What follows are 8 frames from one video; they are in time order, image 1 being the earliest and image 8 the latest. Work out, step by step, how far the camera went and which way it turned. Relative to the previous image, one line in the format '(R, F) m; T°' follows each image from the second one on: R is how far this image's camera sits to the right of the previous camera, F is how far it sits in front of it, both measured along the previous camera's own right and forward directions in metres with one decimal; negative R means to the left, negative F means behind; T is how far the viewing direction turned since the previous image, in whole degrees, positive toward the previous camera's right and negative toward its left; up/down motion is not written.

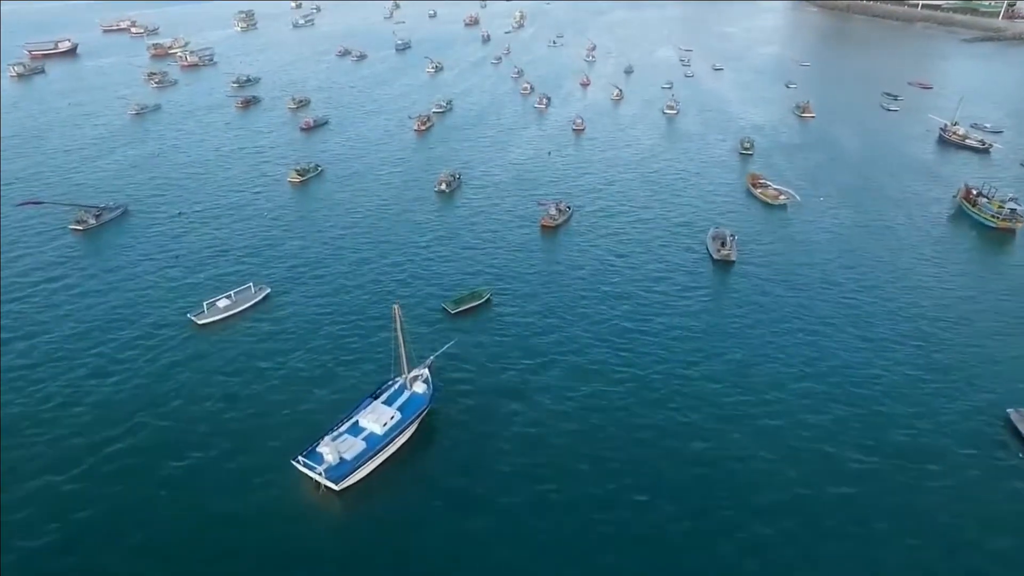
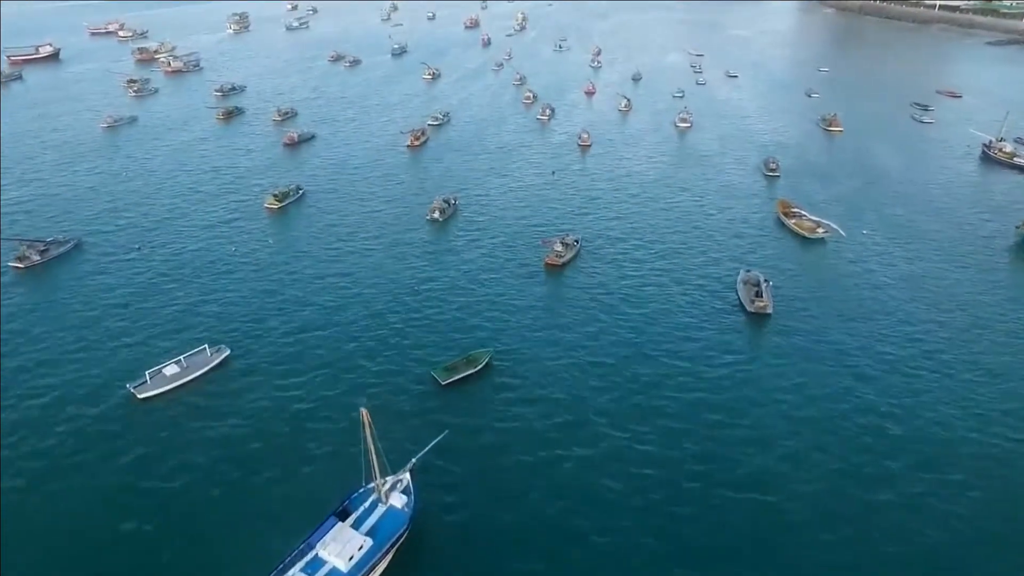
(+0.1, +11.9) m; 0°
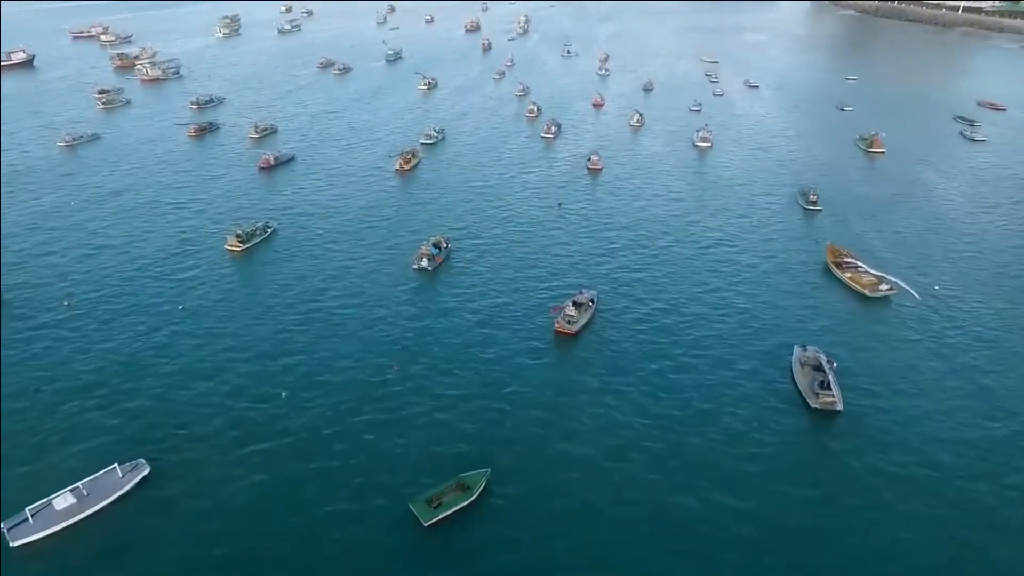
(0.0, +15.4) m; 0°
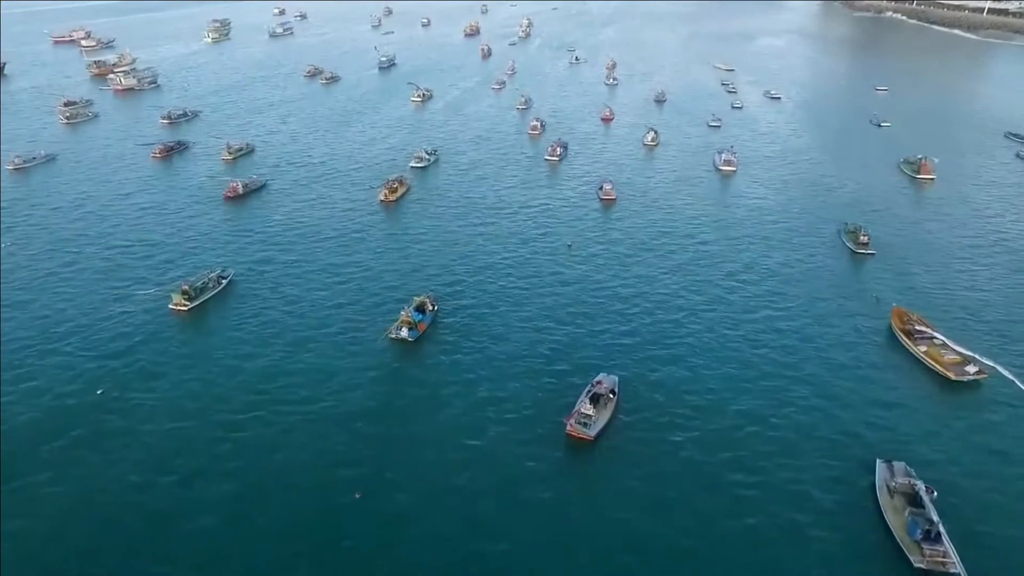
(+0.2, +15.0) m; 0°
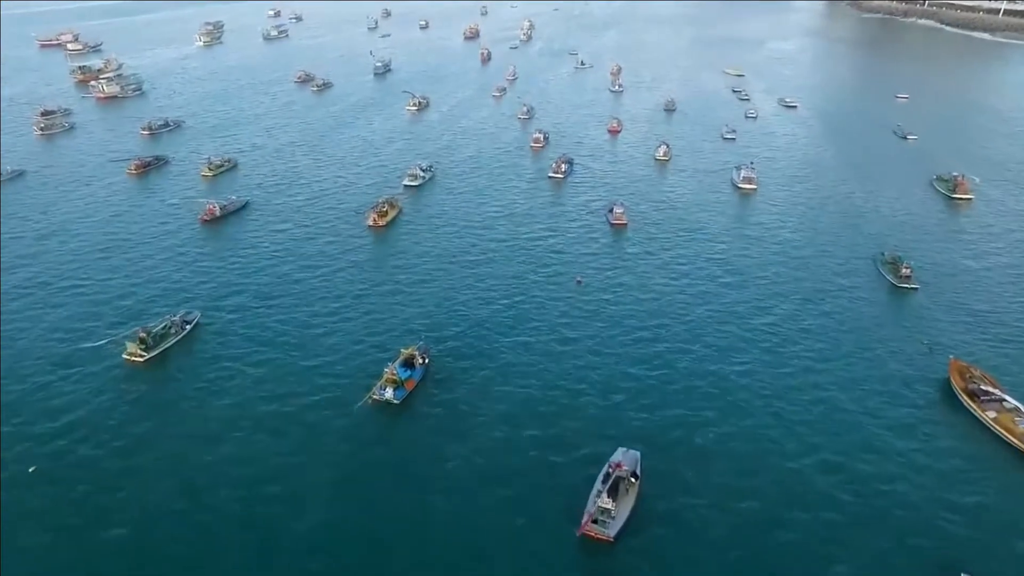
(-0.1, +9.4) m; 0°
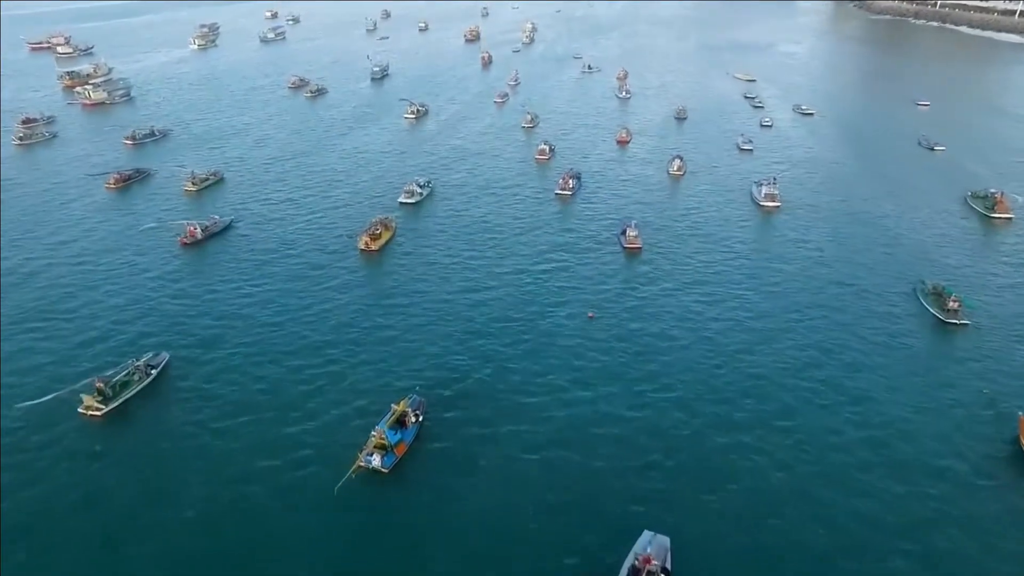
(-0.3, +7.8) m; 0°
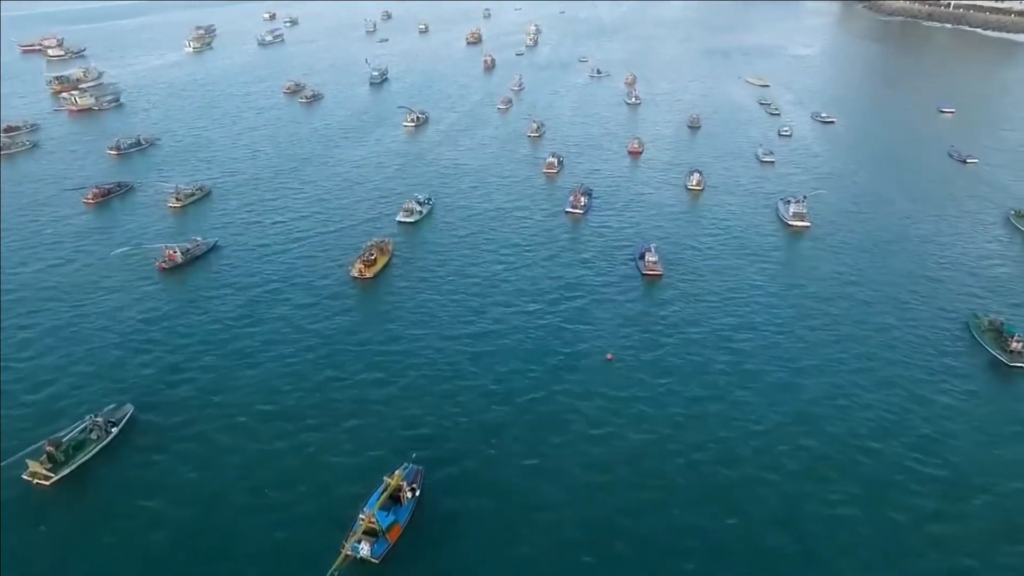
(-0.6, +7.9) m; 0°
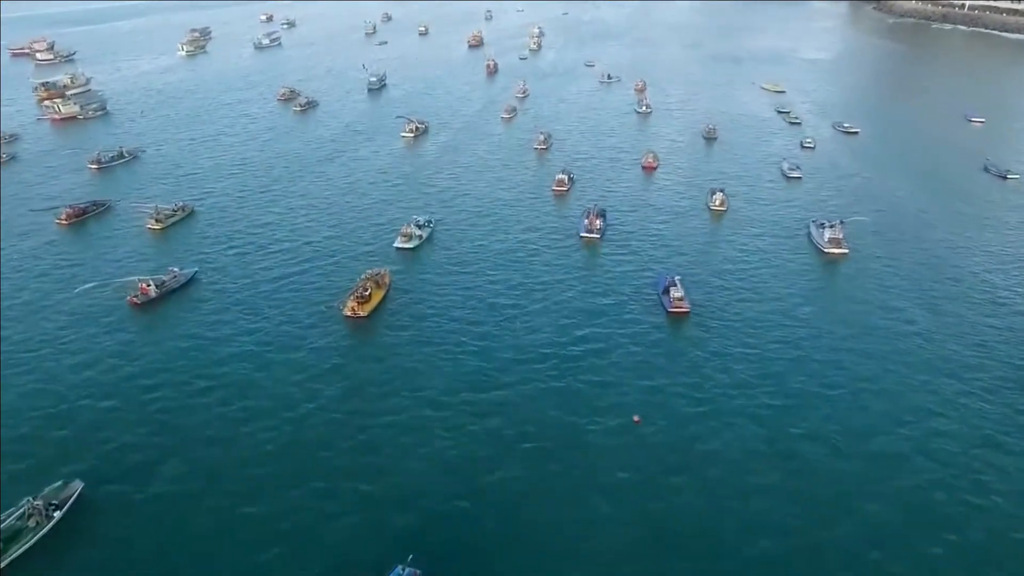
(-0.7, +8.5) m; 0°
